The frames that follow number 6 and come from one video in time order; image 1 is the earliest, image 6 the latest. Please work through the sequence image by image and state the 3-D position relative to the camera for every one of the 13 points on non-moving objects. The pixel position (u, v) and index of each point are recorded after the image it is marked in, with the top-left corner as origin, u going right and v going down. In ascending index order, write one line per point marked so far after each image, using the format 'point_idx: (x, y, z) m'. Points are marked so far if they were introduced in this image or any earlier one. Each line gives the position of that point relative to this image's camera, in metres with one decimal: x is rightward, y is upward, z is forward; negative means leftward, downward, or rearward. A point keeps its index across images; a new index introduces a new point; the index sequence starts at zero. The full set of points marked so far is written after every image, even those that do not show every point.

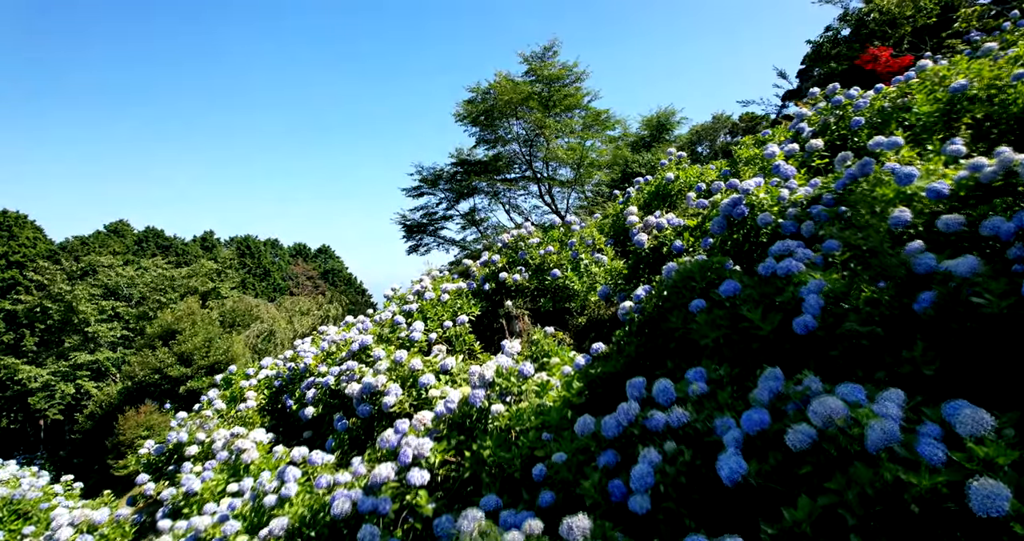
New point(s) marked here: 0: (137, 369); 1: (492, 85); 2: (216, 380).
0: (-5.0, -1.3, +8.6) m
1: (-0.4, +3.9, +13.6) m
2: (-3.0, -1.1, +6.7) m
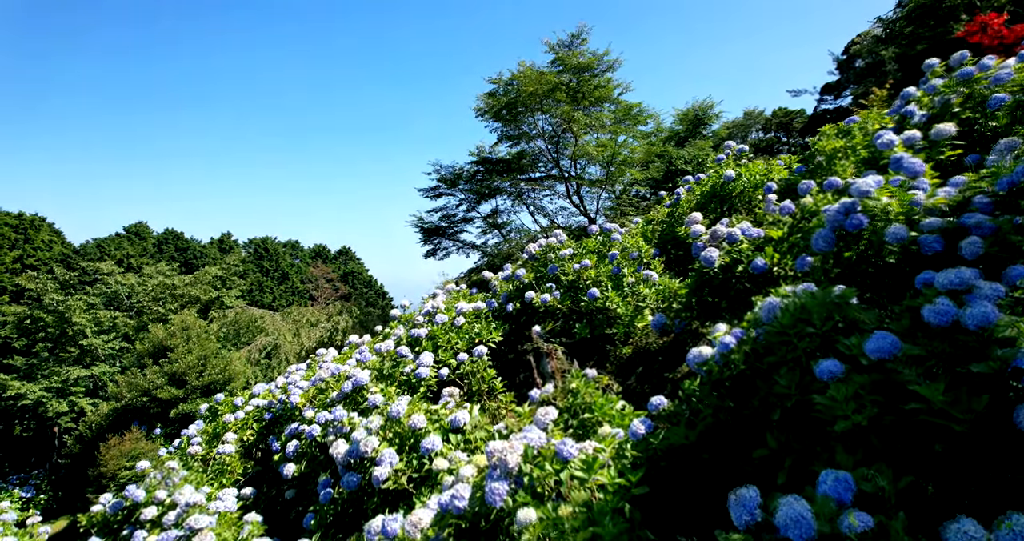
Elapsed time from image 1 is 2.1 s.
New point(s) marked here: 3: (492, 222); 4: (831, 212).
0: (-4.7, -1.4, +7.8) m
1: (+0.1, +3.8, +12.7) m
2: (-2.8, -1.3, +5.9) m
3: (-0.4, +1.0, +13.7) m
4: (+1.3, +0.2, +2.7) m
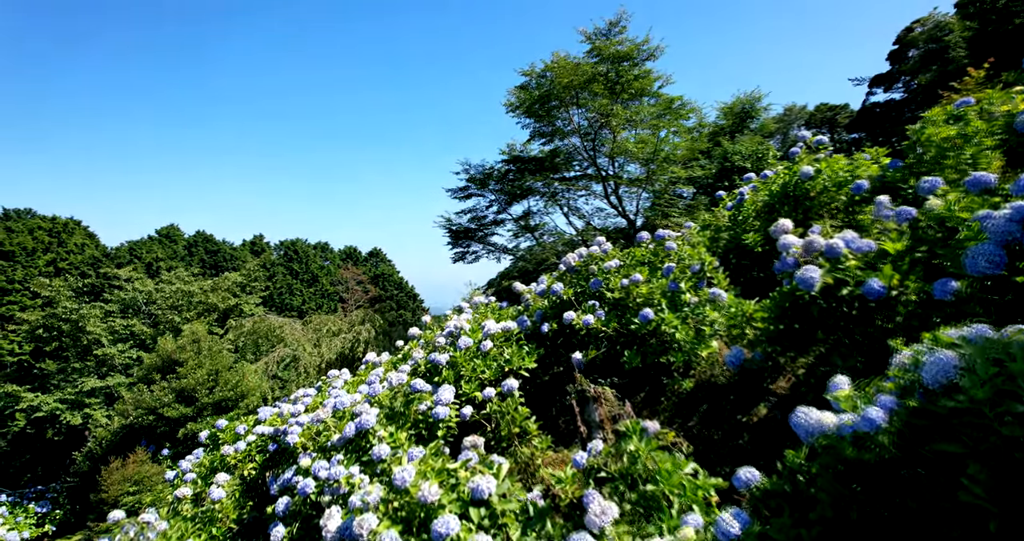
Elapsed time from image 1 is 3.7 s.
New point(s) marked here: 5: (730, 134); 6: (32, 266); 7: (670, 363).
0: (-4.3, -1.5, +7.3) m
1: (+0.7, +3.7, +11.9) m
2: (-2.5, -1.3, +5.3) m
3: (+0.2, +0.9, +13.0) m
4: (+1.4, +0.1, +1.9) m
5: (+4.5, +2.8, +13.6) m
6: (-13.9, +0.1, +19.1) m
7: (+0.9, -0.5, +3.7) m
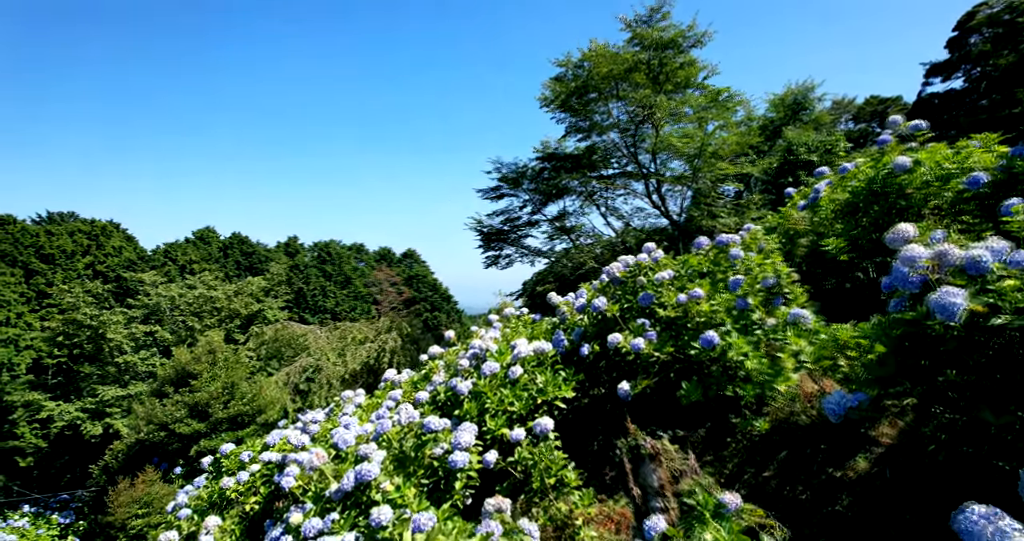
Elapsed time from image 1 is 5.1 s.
0: (-3.9, -1.6, +7.0) m
1: (+1.3, +3.7, +11.3) m
2: (-2.2, -1.4, +4.8) m
3: (+0.9, +0.9, +12.4) m
4: (+1.5, +0.1, +1.3) m
5: (+5.2, +2.8, +12.8) m
6: (-12.9, 0.0, +19.2) m
7: (+1.0, -0.6, +3.0) m
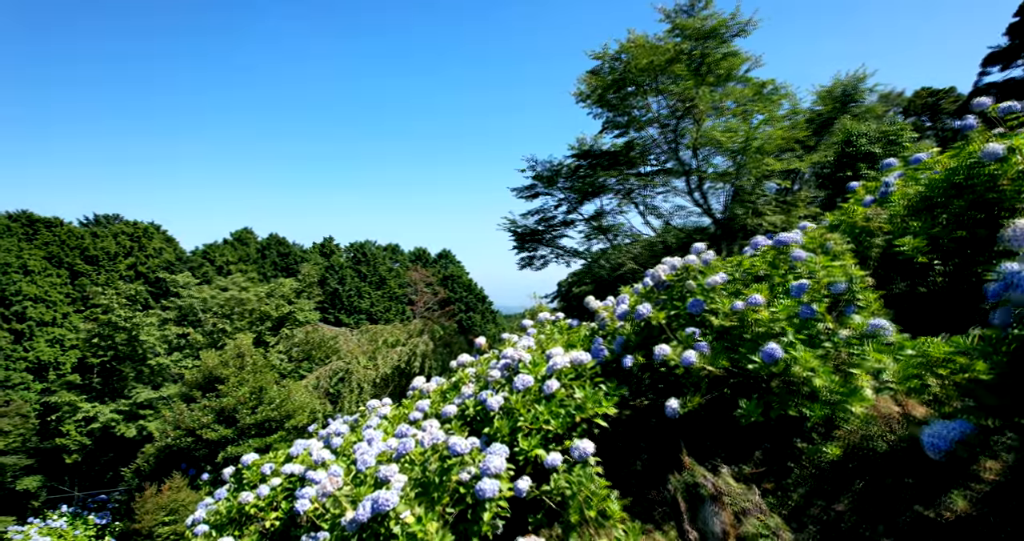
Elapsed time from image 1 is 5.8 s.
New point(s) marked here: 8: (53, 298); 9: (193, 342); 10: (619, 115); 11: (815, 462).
0: (-3.6, -1.6, +6.8) m
1: (+1.8, +3.7, +10.9) m
2: (-2.0, -1.4, +4.6) m
3: (+1.5, +0.8, +12.0) m
4: (+1.5, +0.1, +0.9) m
5: (+5.9, +2.8, +12.2) m
6: (-11.9, 0.0, +19.5) m
7: (+1.2, -0.6, +2.7) m
8: (-11.8, -0.7, +16.9) m
9: (-6.3, -1.4, +13.0) m
10: (+1.9, +2.7, +11.5) m
11: (+1.2, -0.8, +2.6) m
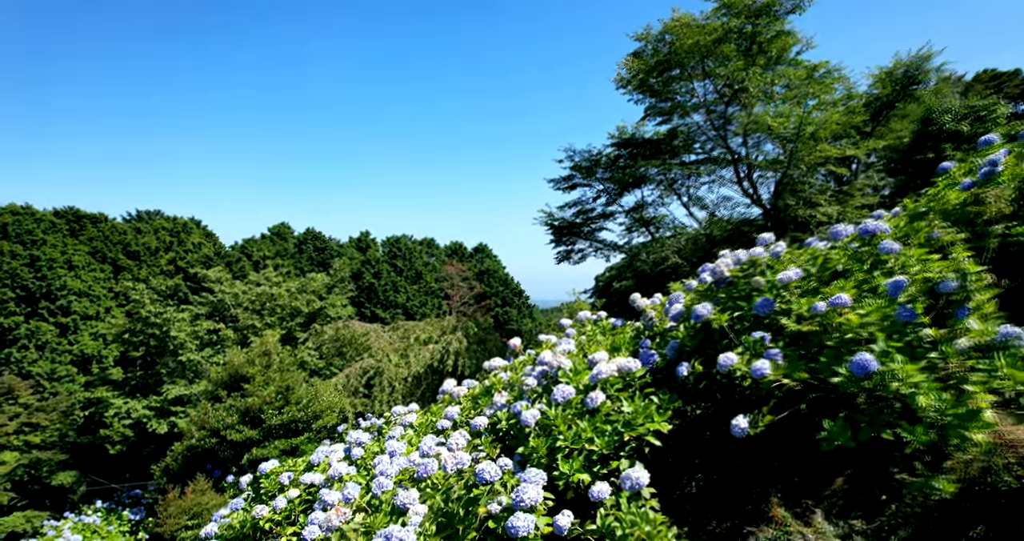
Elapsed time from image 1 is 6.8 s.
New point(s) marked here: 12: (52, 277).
0: (-3.2, -1.6, +6.6) m
1: (+2.4, +3.7, +10.3) m
2: (-1.8, -1.4, +4.3) m
3: (+2.2, +0.9, +11.5) m
4: (+1.6, +0.1, +0.4) m
5: (+6.5, +2.9, +11.4) m
6: (-10.8, +0.1, +19.7) m
7: (+1.3, -0.6, +2.2) m
8: (-10.8, -0.6, +17.1) m
9: (-5.6, -1.3, +12.9) m
10: (+2.5, +2.8, +11.0) m
11: (+1.3, -0.7, +2.2) m
12: (-11.5, -0.2, +16.4) m
